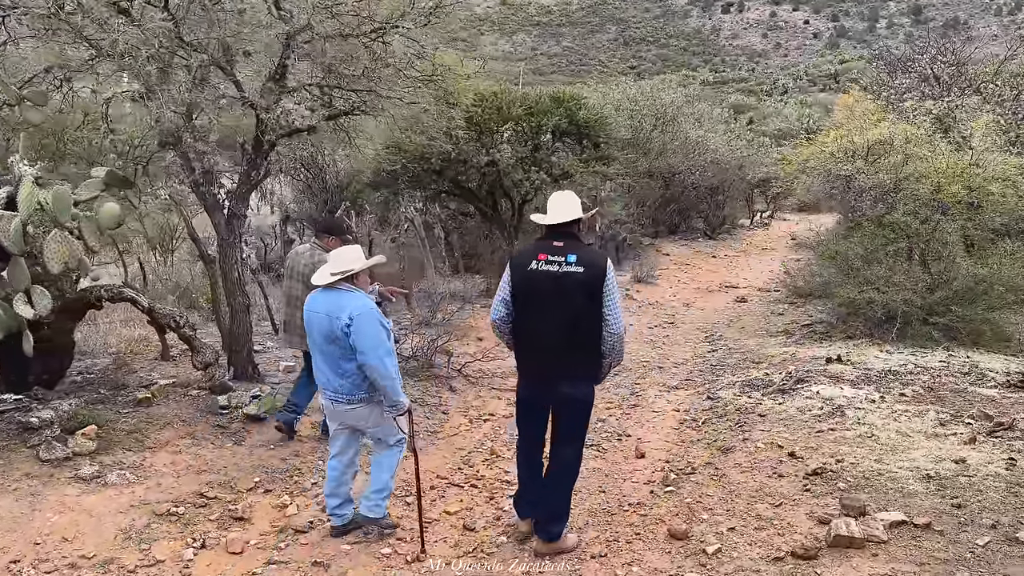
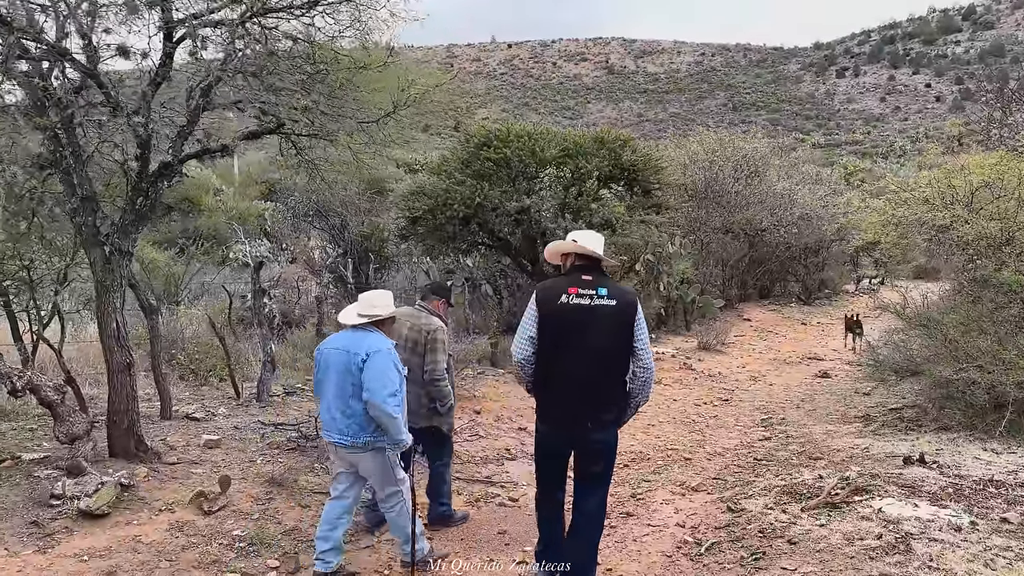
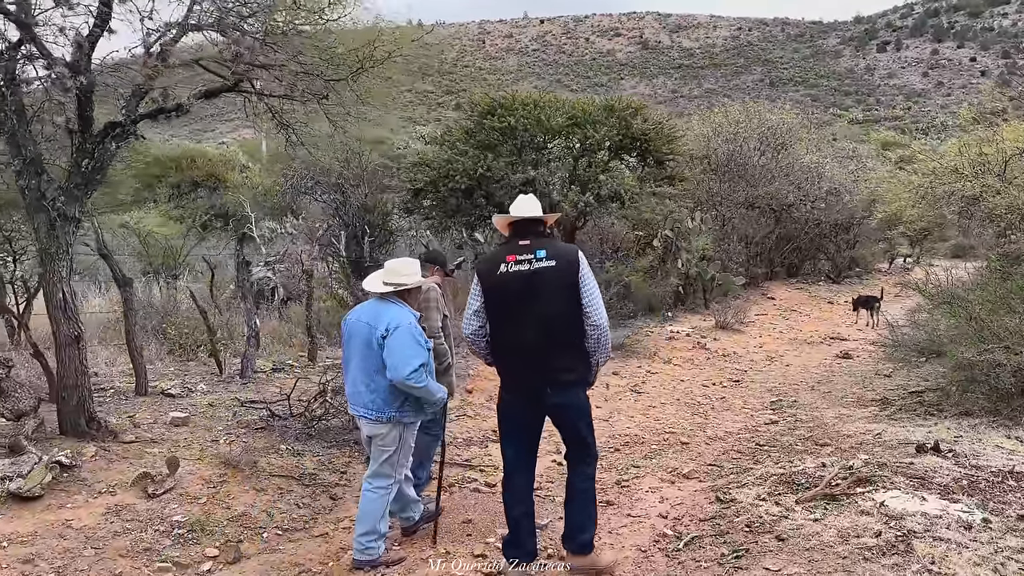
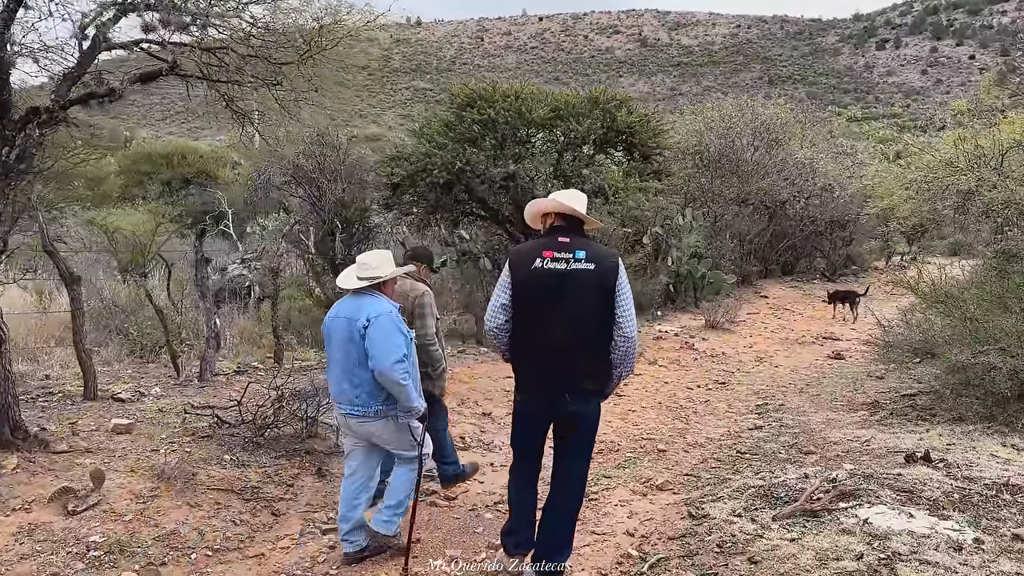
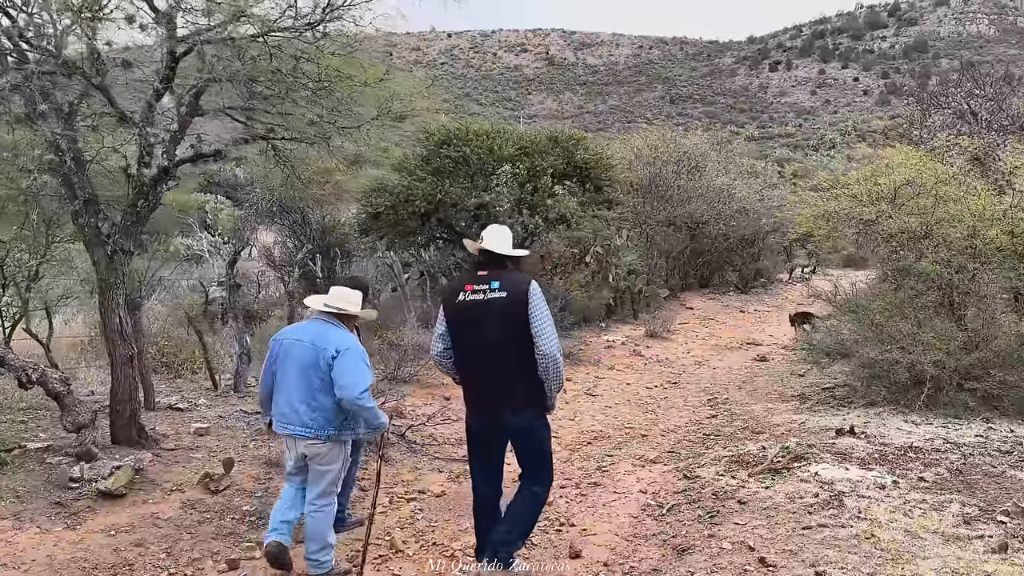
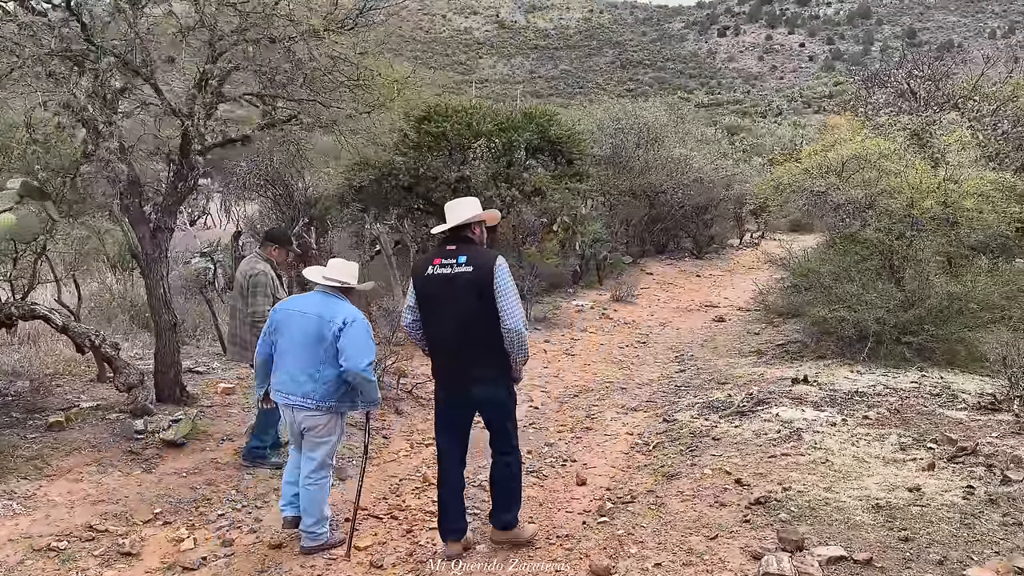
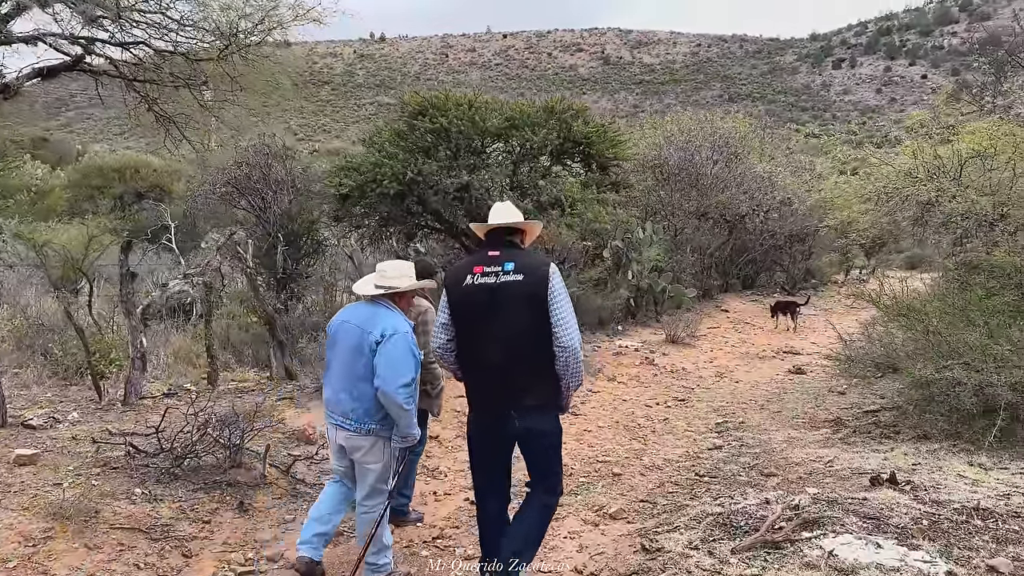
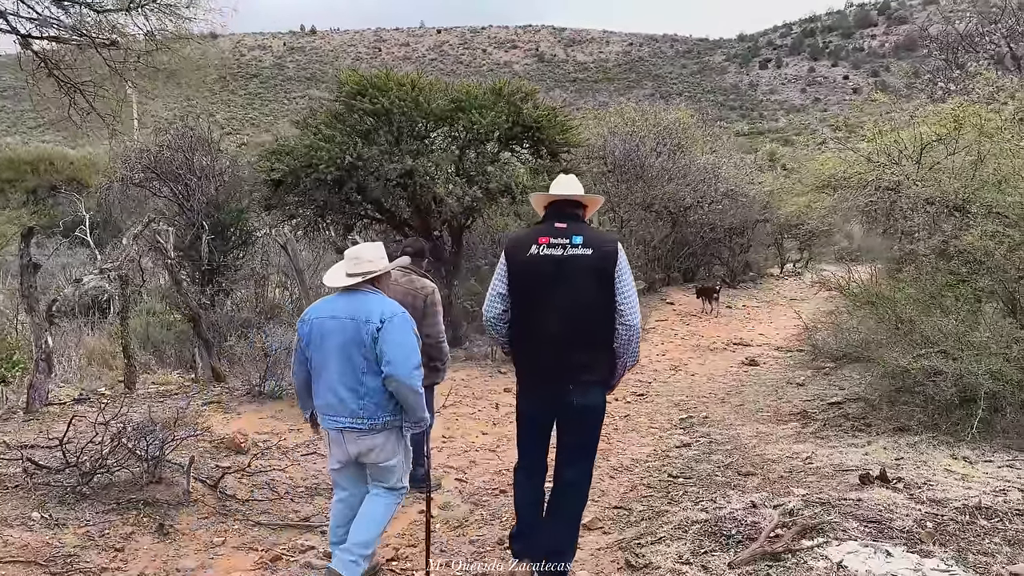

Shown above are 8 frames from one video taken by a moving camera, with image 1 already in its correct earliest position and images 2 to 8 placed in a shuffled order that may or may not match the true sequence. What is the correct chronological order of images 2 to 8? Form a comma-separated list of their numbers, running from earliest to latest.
6, 5, 2, 3, 4, 7, 8
